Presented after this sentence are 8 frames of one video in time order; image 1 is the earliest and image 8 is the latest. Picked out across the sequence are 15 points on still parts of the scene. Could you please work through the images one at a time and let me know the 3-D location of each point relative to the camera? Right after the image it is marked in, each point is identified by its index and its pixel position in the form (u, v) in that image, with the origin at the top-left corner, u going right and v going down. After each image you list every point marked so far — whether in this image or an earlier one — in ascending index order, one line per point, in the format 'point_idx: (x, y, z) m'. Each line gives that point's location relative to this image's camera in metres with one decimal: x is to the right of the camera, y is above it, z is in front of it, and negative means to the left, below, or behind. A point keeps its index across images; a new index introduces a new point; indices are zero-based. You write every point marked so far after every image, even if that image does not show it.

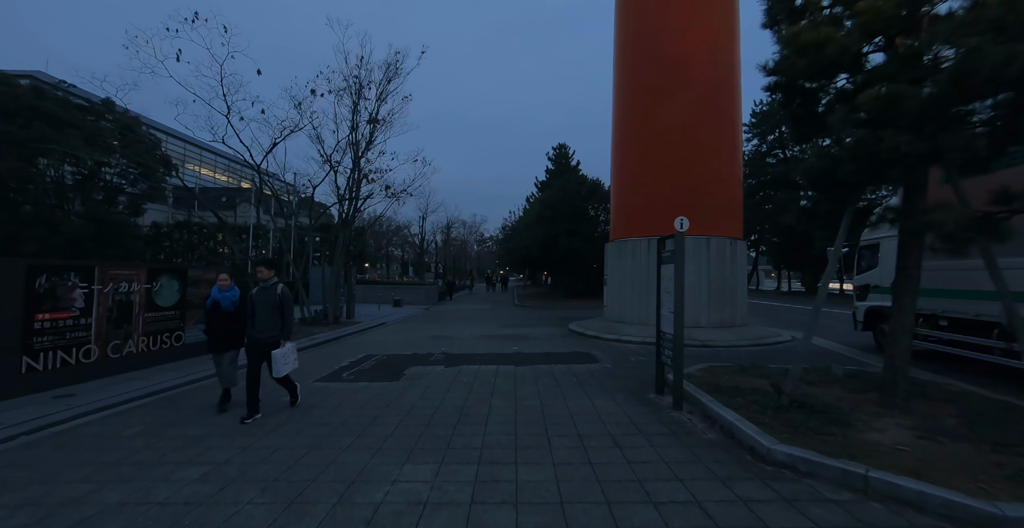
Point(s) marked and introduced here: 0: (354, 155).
0: (-7.0, +4.9, +17.5) m
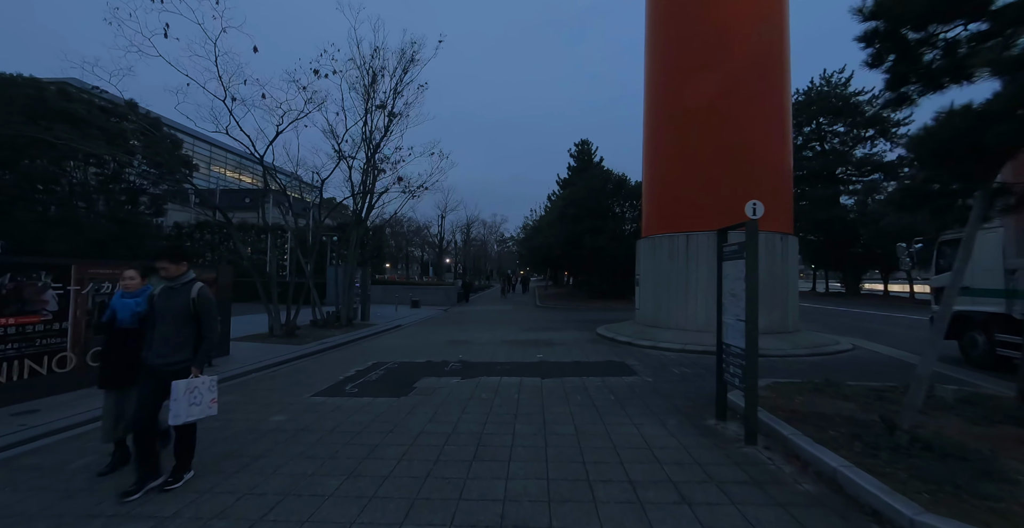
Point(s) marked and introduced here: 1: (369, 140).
0: (-6.1, +4.9, +16.6) m
1: (-6.0, +5.2, +16.1) m
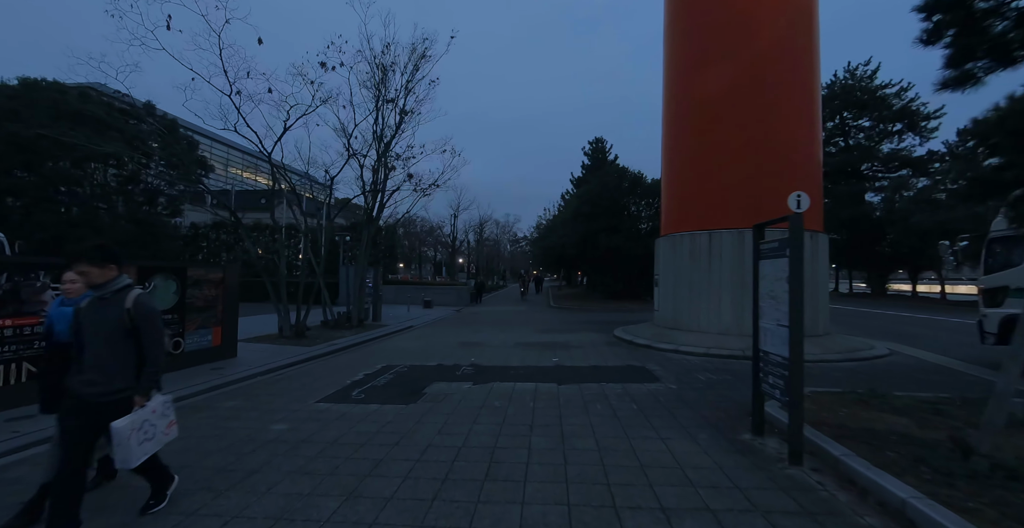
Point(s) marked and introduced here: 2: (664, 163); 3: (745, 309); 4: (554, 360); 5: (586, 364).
0: (-5.5, +4.9, +16.4) m
1: (-5.4, +5.2, +15.9) m
2: (+5.8, +3.8, +15.1) m
3: (+6.9, -1.3, +11.7) m
4: (+1.2, -2.6, +10.6) m
5: (+1.9, -2.6, +10.1) m
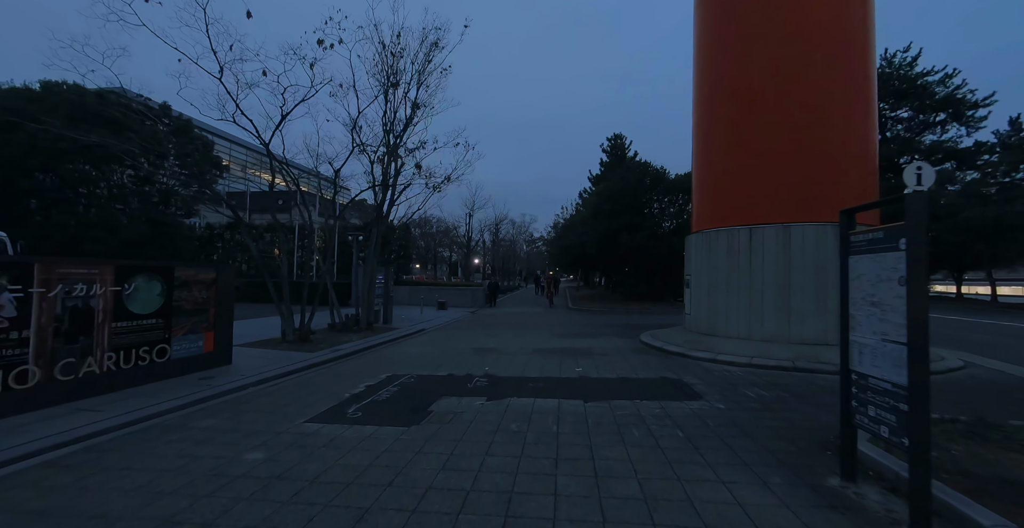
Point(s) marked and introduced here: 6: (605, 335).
0: (-4.9, +4.9, +15.6) m
1: (-4.8, +5.2, +15.1) m
2: (+6.4, +3.8, +13.8) m
3: (+7.3, -1.3, +10.4) m
4: (+1.6, -2.6, +9.5) m
5: (+2.3, -2.5, +9.0) m
6: (+3.5, -2.7, +14.9) m
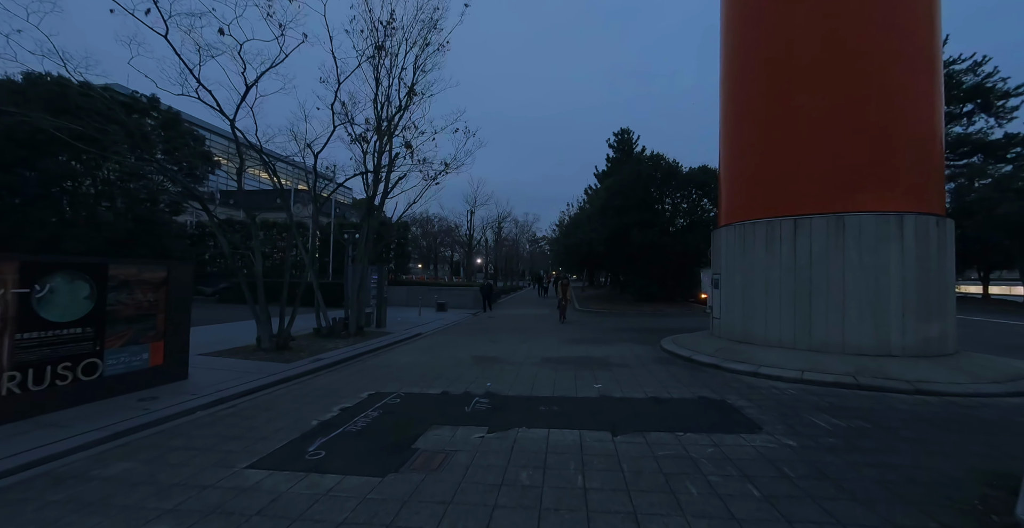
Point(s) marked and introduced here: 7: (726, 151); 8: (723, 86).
0: (-4.7, +5.0, +14.1) m
1: (-4.6, +5.3, +13.6) m
2: (+6.6, +3.9, +12.3) m
3: (+7.5, -1.2, +8.9) m
4: (+1.7, -2.5, +8.0) m
5: (+2.4, -2.5, +7.5) m
6: (+3.7, -2.6, +13.4) m
7: (+6.6, +3.5, +12.1) m
8: (+6.6, +5.5, +12.3) m
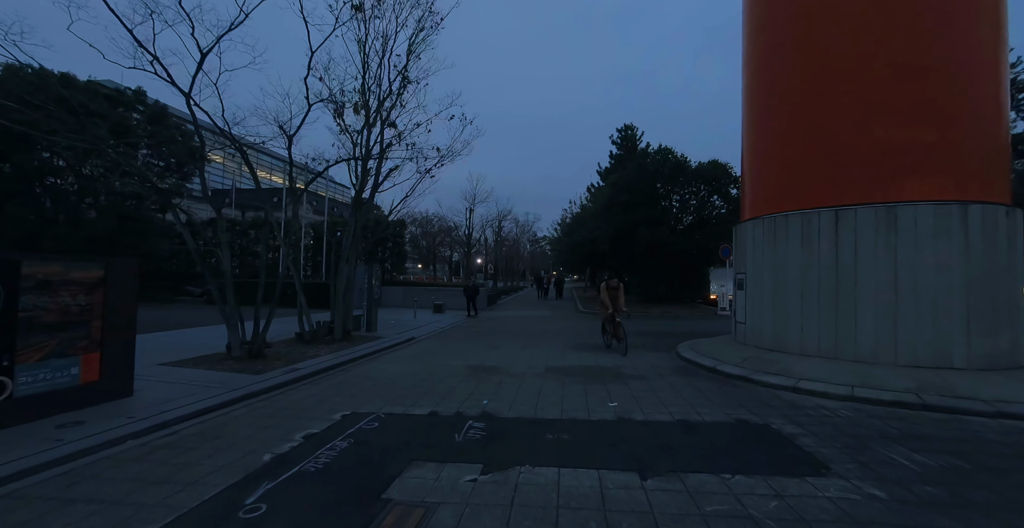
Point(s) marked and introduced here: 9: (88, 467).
0: (-4.7, +5.0, +12.9) m
1: (-4.6, +5.3, +12.4) m
2: (+6.6, +3.9, +11.1) m
3: (+7.5, -1.2, +7.7) m
4: (+1.7, -2.4, +6.8) m
5: (+2.5, -2.4, +6.3) m
6: (+3.7, -2.6, +12.3) m
7: (+6.6, +3.6, +10.9) m
8: (+6.6, +5.6, +11.1) m
9: (-4.8, -2.3, +4.4) m
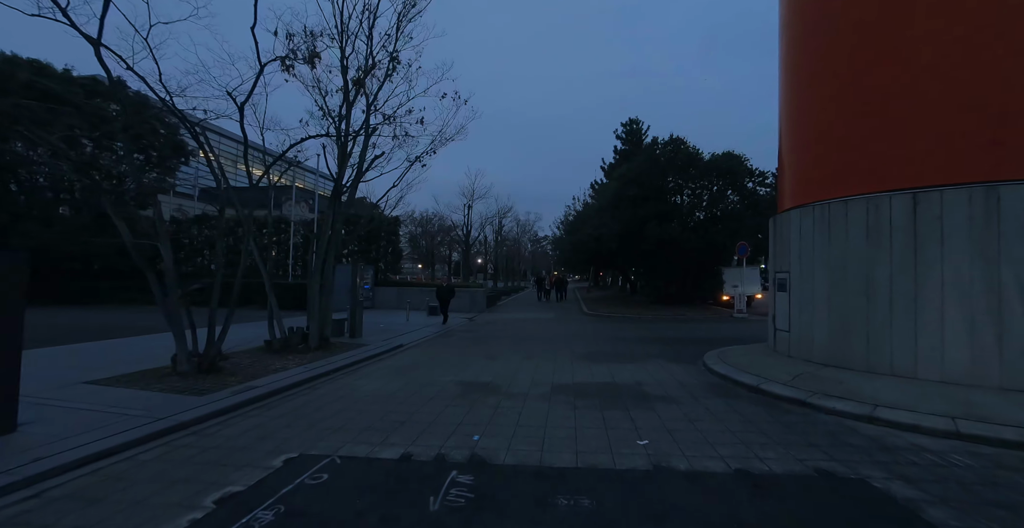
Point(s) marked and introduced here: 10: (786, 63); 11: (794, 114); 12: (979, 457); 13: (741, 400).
0: (-4.7, +5.1, +11.4) m
1: (-4.6, +5.4, +10.9) m
2: (+6.6, +4.0, +9.5) m
3: (+7.4, -1.1, +6.1) m
4: (+1.7, -2.4, +5.2) m
5: (+2.4, -2.3, +4.7) m
6: (+3.7, -2.5, +10.6) m
7: (+6.6, +3.6, +9.3) m
8: (+6.6, +5.7, +9.5) m
9: (-4.8, -2.2, +2.9) m
10: (+6.6, +5.6, +9.6) m
11: (+6.6, +4.0, +9.3) m
12: (+5.5, -2.2, +4.6) m
13: (+4.0, -2.4, +6.9) m
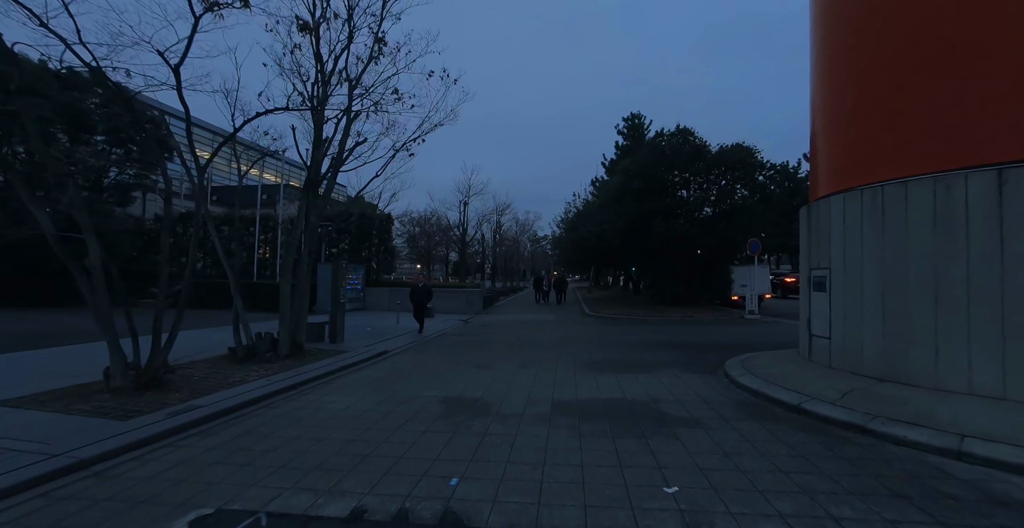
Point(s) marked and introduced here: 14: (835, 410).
0: (-4.8, +5.1, +10.1) m
1: (-4.8, +5.5, +9.6) m
2: (+6.4, +4.1, +8.2) m
3: (+7.3, -1.0, +4.8) m
4: (+1.6, -2.3, +3.9) m
5: (+2.3, -2.3, +3.5) m
6: (+3.6, -2.4, +9.4) m
7: (+6.4, +3.7, +8.1) m
8: (+6.4, +5.8, +8.2) m
9: (-4.9, -2.2, +1.6) m
10: (+6.4, +5.7, +8.4) m
11: (+6.4, +4.1, +8.1) m
12: (+5.3, -2.2, +3.4) m
13: (+3.9, -2.3, +5.7) m
14: (+4.8, -2.1, +5.8) m
